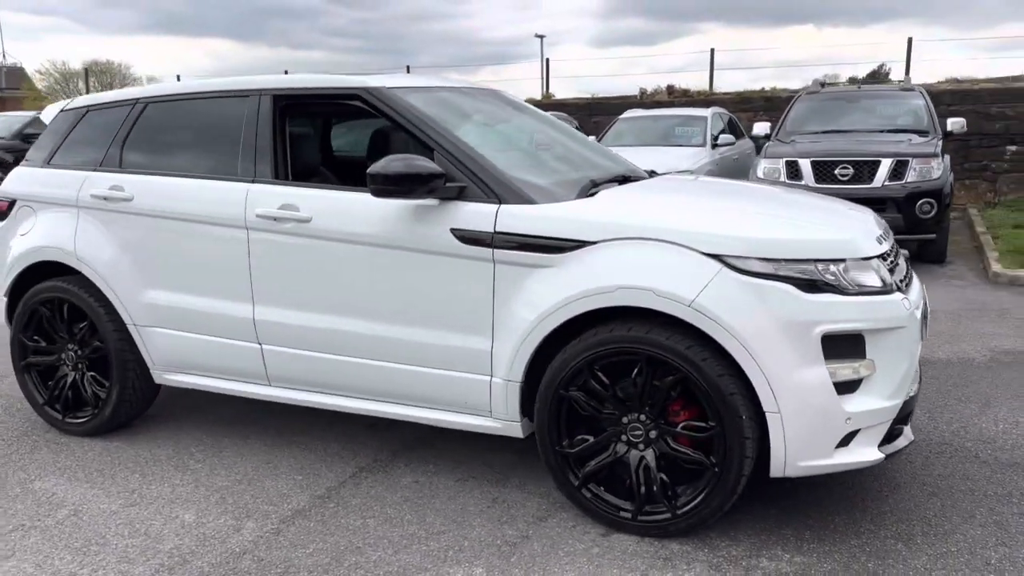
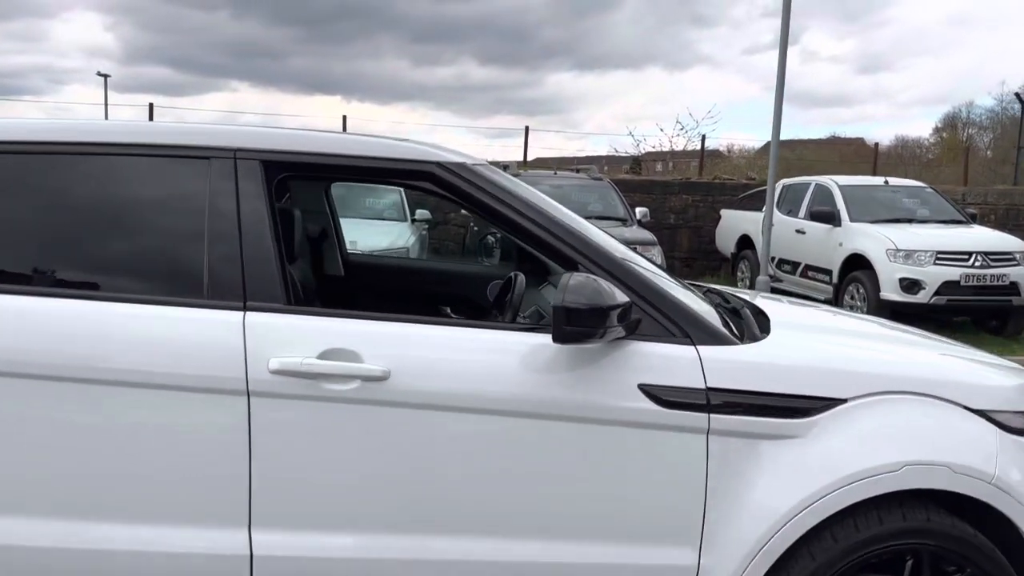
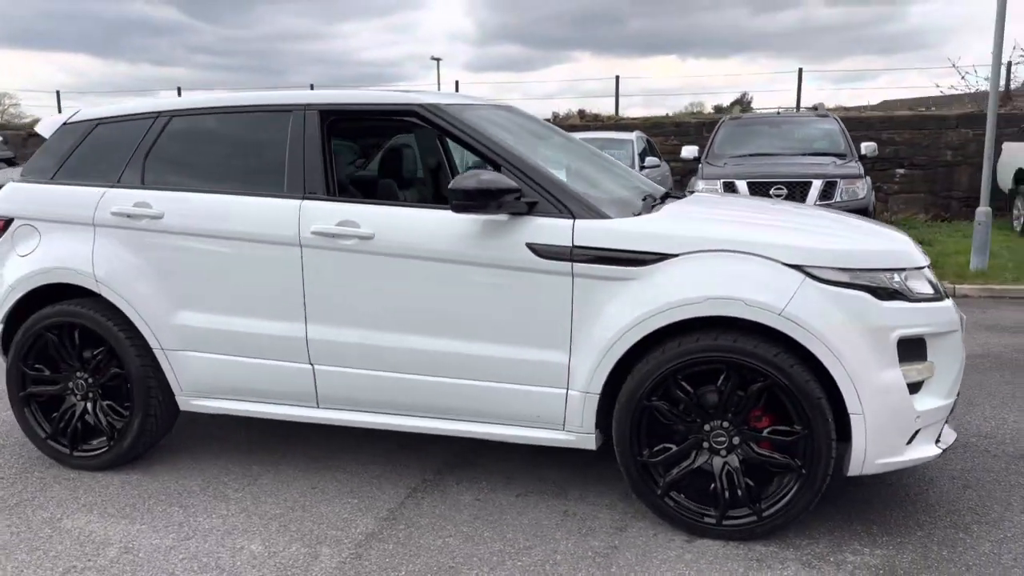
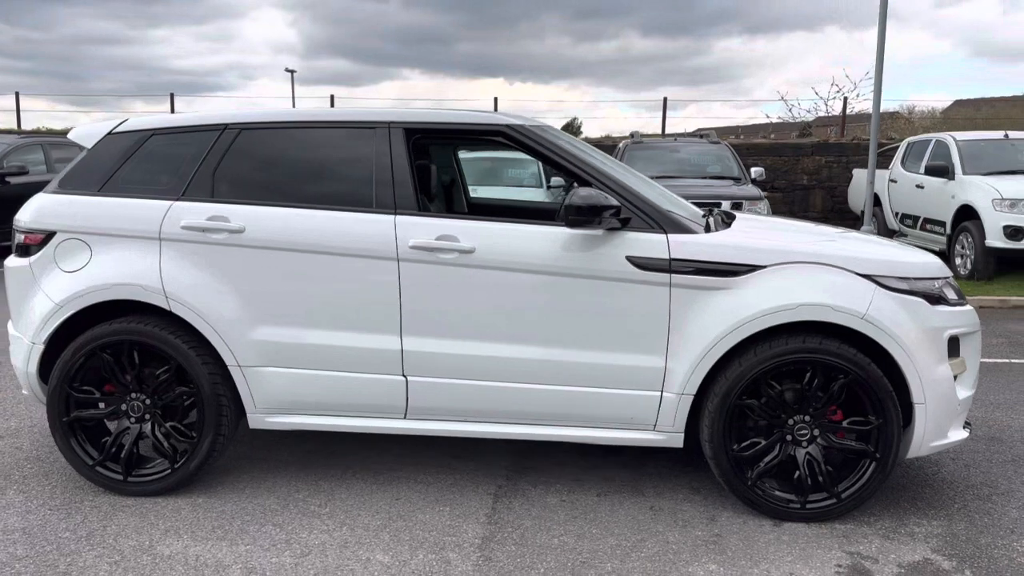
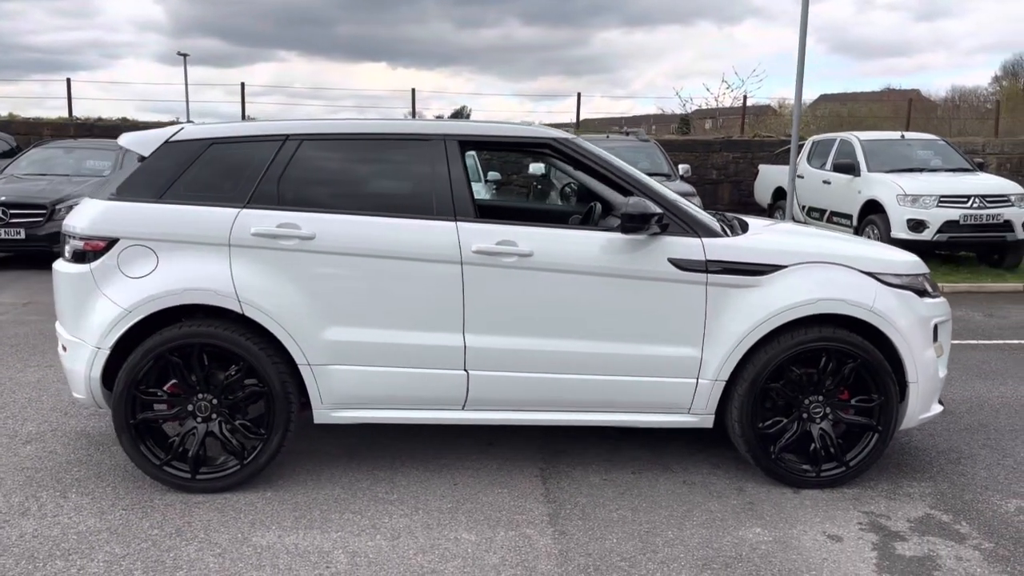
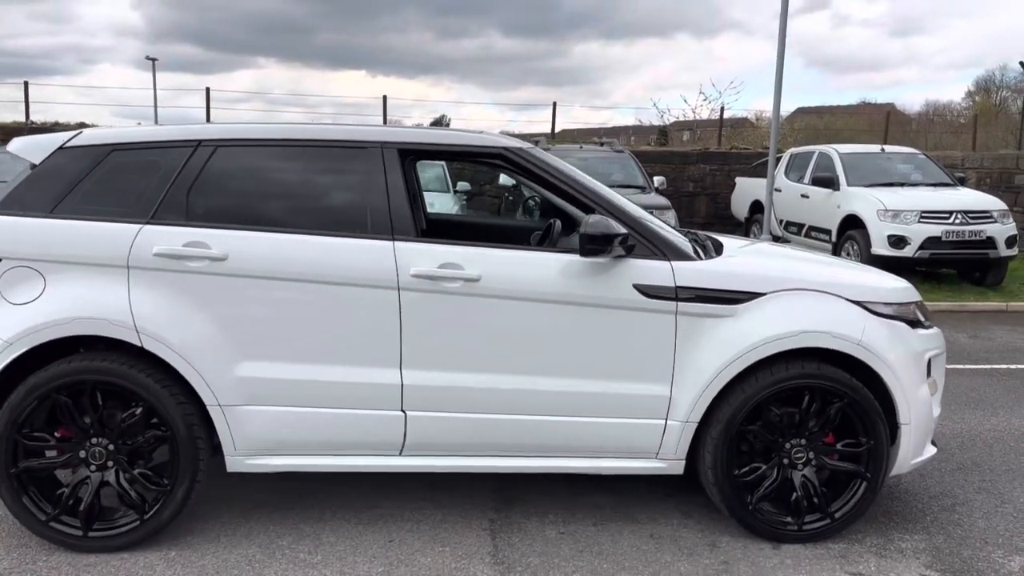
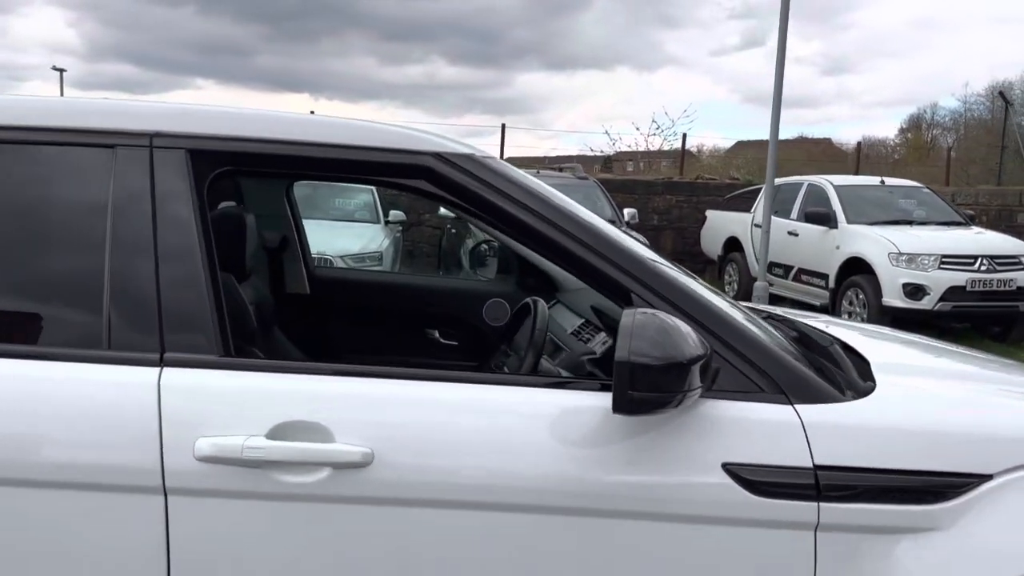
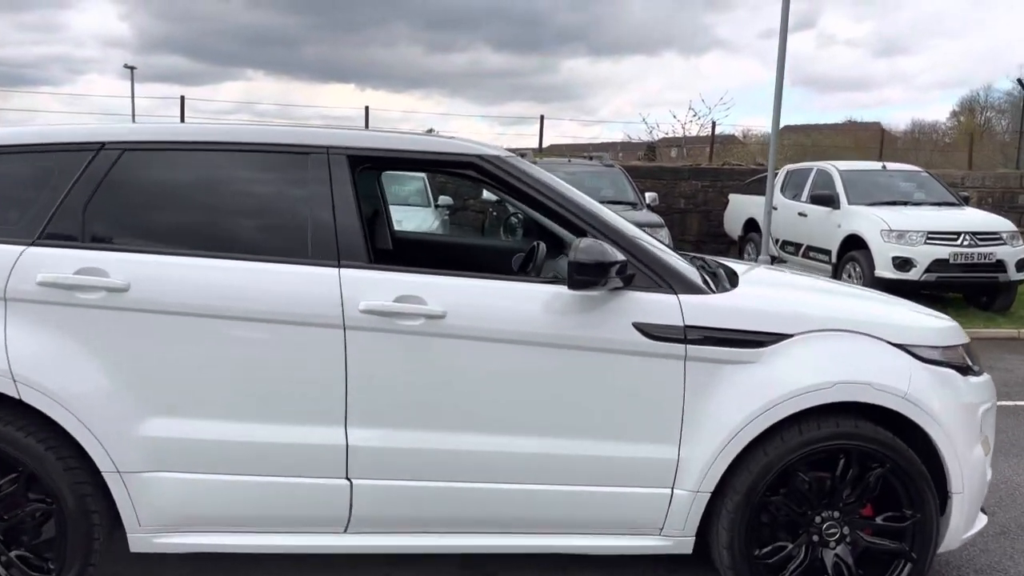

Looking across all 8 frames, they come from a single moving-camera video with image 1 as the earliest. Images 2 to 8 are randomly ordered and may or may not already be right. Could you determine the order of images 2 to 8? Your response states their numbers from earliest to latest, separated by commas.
3, 4, 5, 6, 8, 2, 7
